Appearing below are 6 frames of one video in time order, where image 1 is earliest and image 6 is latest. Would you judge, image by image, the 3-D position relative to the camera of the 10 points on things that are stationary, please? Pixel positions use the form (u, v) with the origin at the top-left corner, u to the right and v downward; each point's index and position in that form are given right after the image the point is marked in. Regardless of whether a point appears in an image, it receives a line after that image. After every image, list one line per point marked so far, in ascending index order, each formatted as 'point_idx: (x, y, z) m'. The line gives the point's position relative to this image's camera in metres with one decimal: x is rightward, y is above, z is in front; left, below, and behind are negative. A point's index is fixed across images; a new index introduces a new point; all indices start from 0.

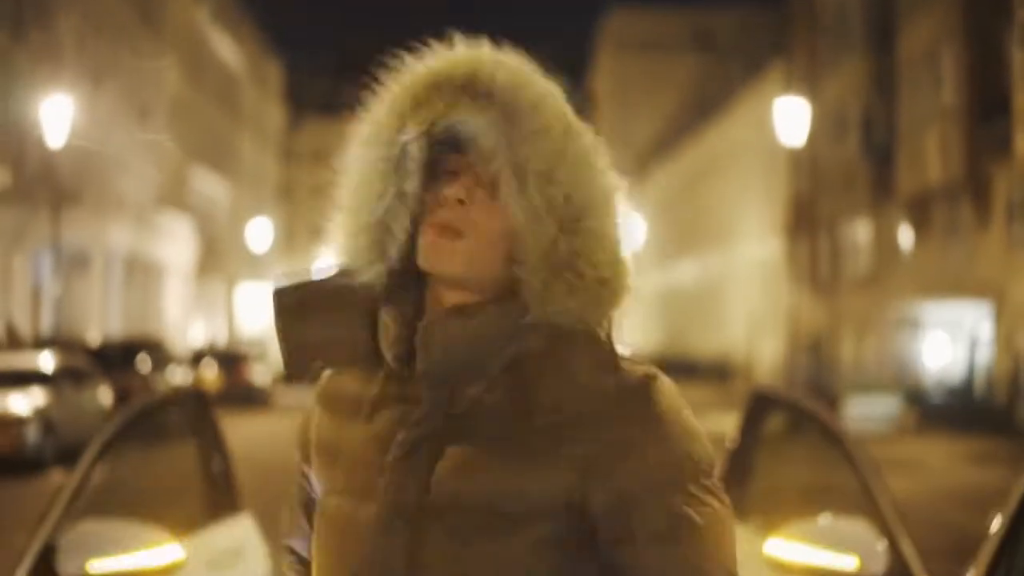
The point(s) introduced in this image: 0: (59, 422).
0: (-5.6, -1.7, +19.8) m
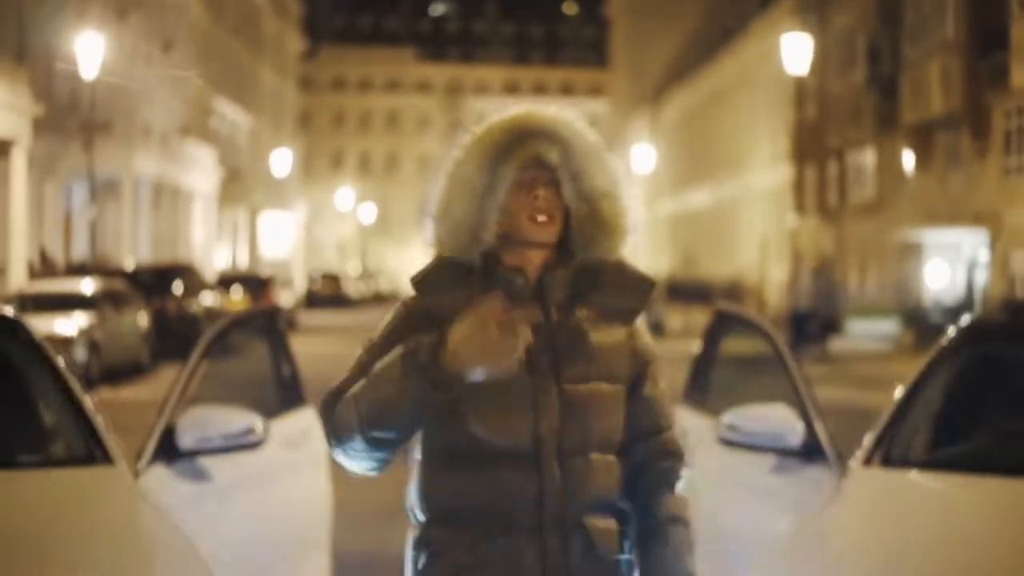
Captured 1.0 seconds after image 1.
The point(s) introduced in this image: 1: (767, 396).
0: (-5.4, -0.7, +21.1) m
1: (+2.6, -1.1, +16.1) m
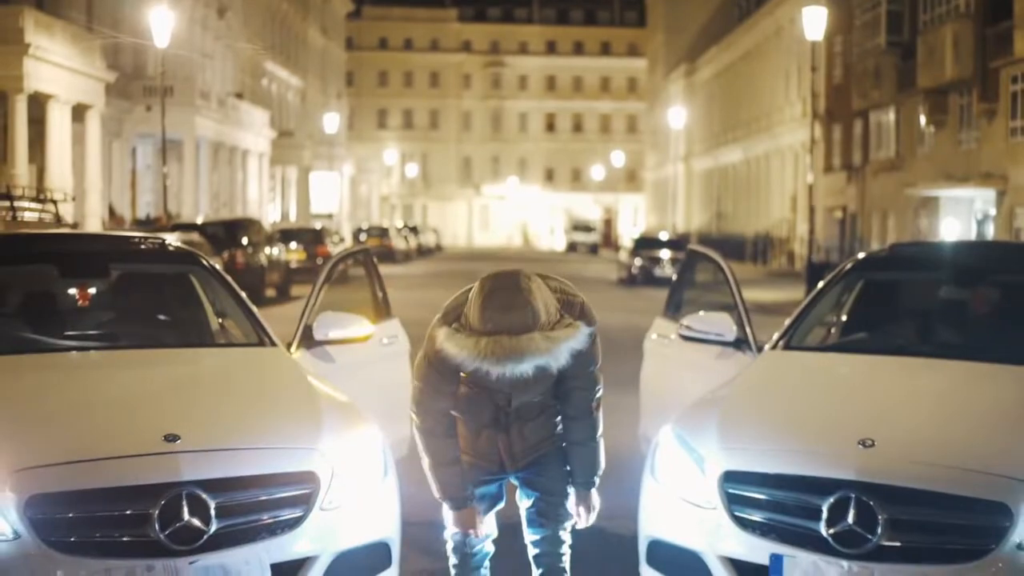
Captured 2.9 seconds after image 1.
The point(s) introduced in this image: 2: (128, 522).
0: (-4.9, 0.0, +23.7) m
1: (+3.0, -0.5, +18.4) m
2: (-1.1, -0.7, +4.7) m
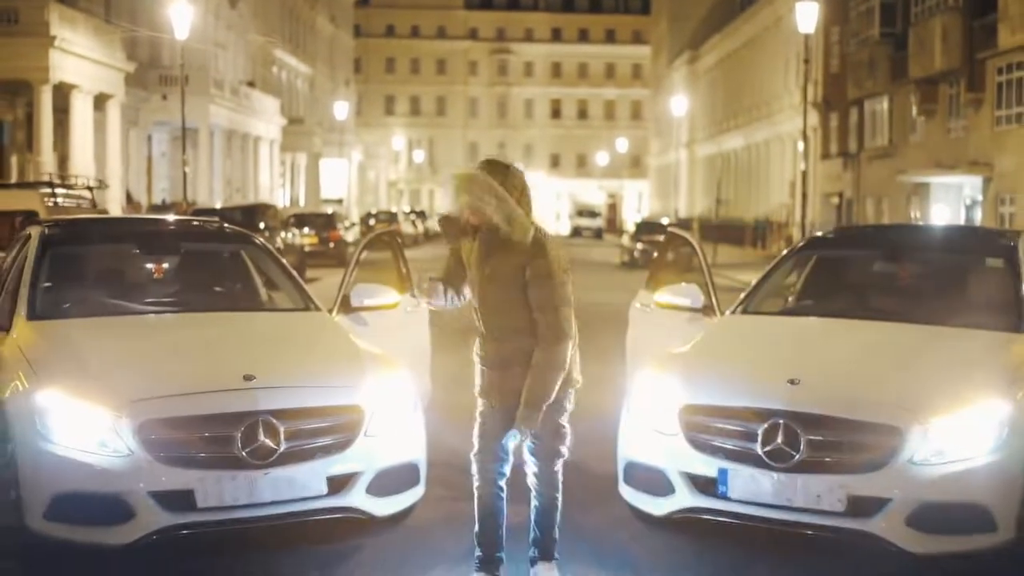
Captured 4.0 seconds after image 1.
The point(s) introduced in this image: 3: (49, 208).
0: (-4.8, +0.3, +25.0) m
1: (+3.0, -0.3, +19.8) m
2: (-1.1, -0.6, +6.1) m
3: (-5.5, +1.0, +19.1) m
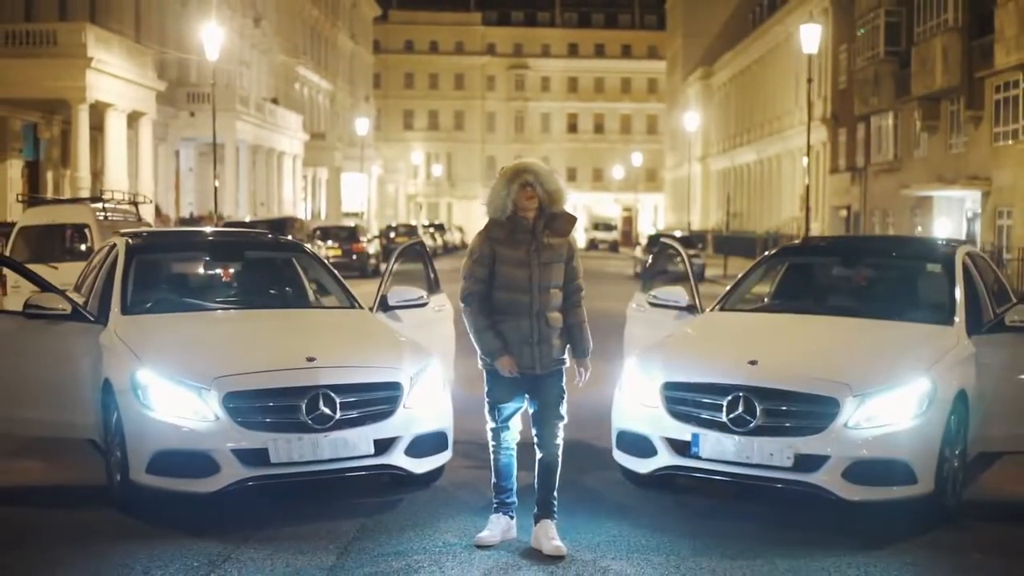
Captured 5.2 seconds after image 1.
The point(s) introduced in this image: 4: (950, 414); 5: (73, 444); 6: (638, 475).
0: (-4.5, +0.1, +26.5) m
1: (+3.3, -0.4, +21.2) m
2: (-1.1, -0.6, +7.5) m
3: (-5.3, +0.9, +20.6) m
4: (+2.1, -0.6, +7.6) m
5: (-2.7, -1.0, +9.9) m
6: (+0.6, -0.9, +8.0) m
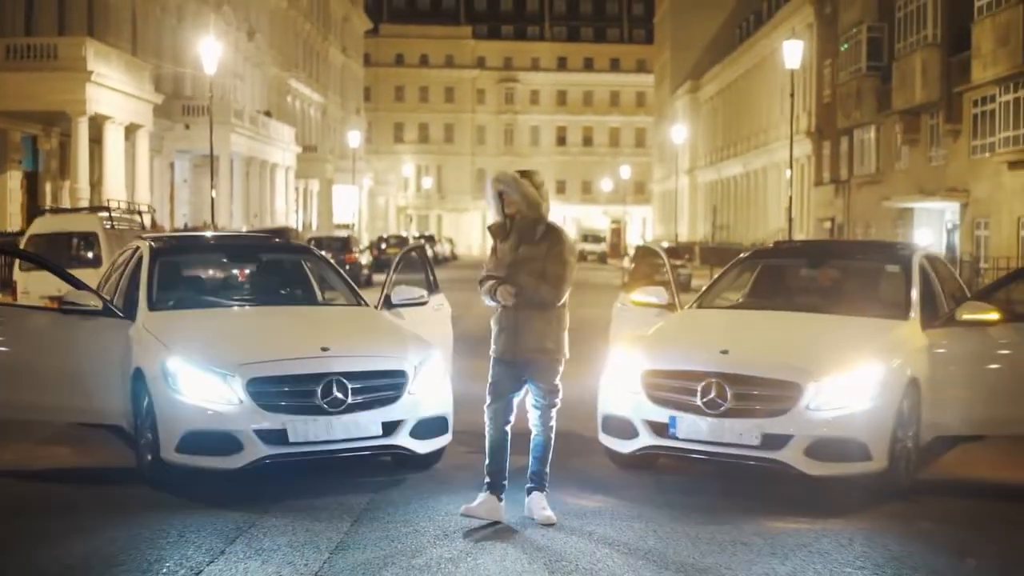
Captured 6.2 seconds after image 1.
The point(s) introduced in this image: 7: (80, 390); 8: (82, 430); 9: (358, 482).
0: (-4.7, 0.0, +27.3) m
1: (+3.1, -0.5, +22.0) m
2: (-1.1, -0.6, +8.3) m
3: (-5.4, +0.8, +21.4) m
4: (+2.0, -0.6, +8.4) m
5: (-2.8, -1.0, +10.7) m
6: (+0.6, -0.9, +8.8) m
7: (-2.6, -0.6, +9.6) m
8: (-2.9, -1.0, +10.8) m
9: (-0.8, -1.1, +8.8) m
